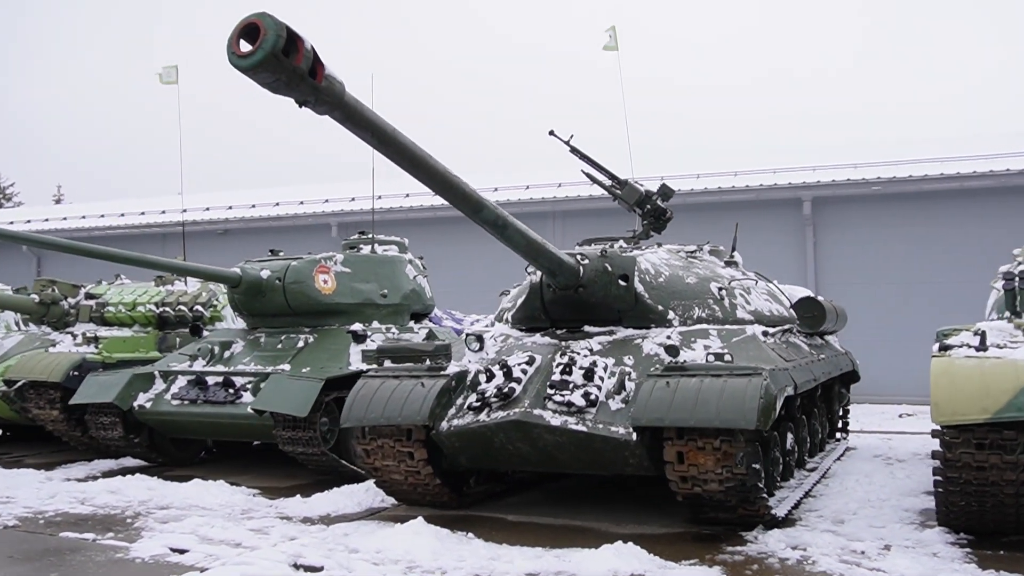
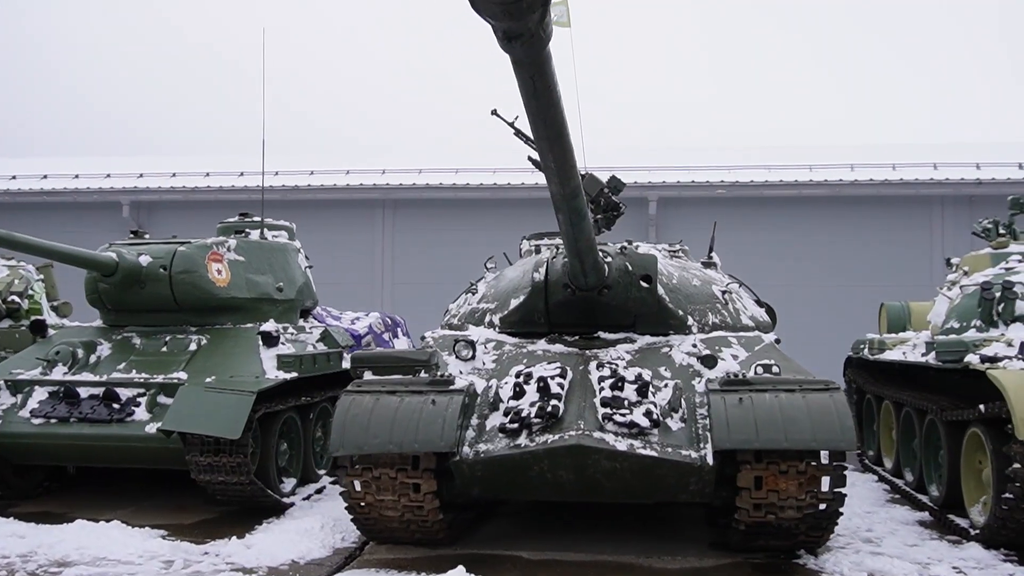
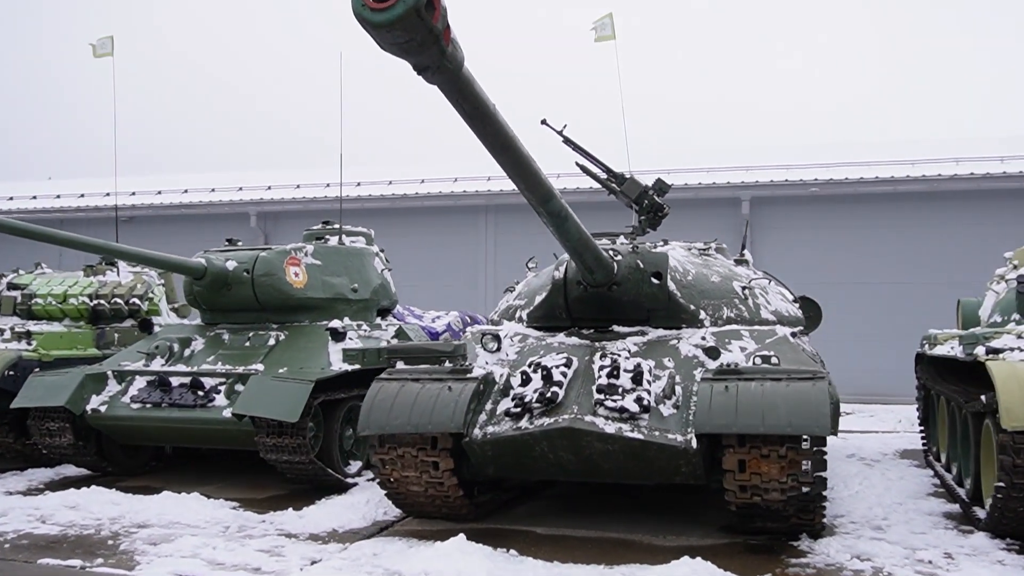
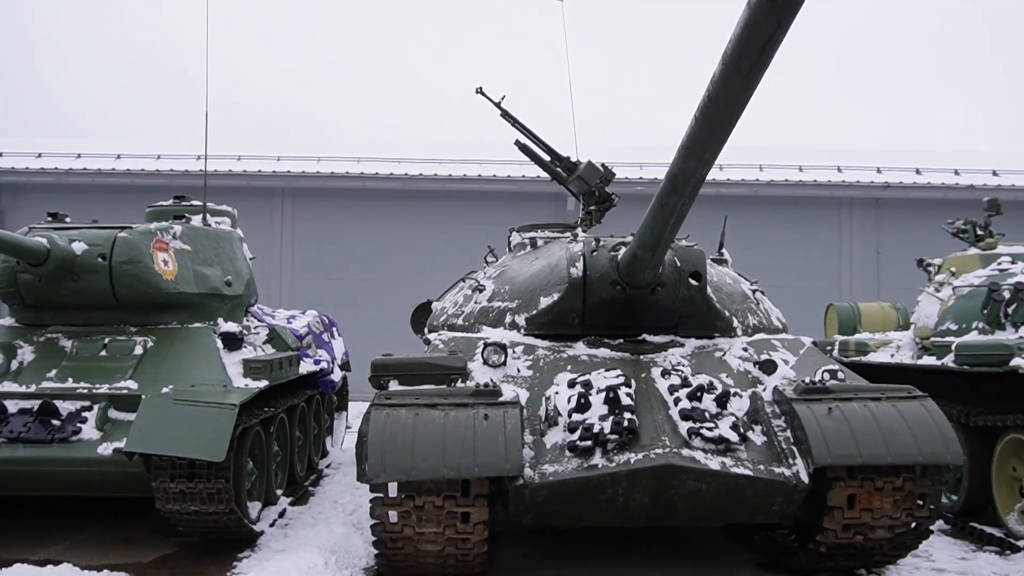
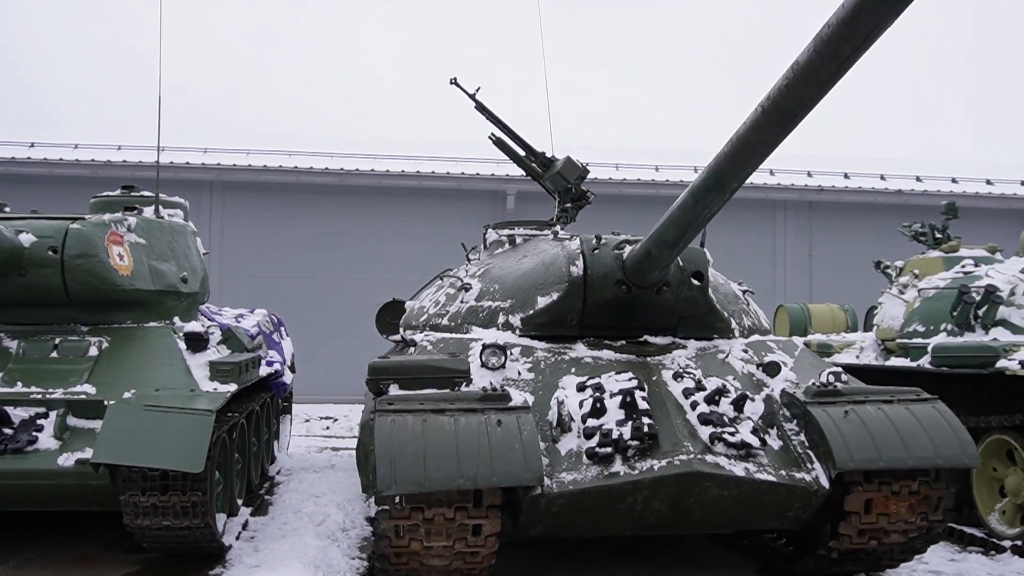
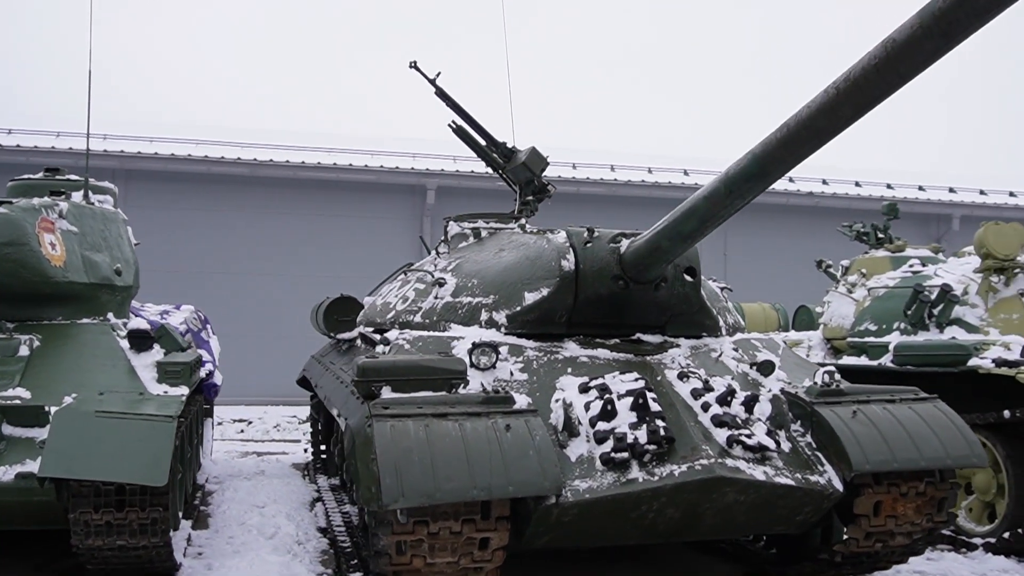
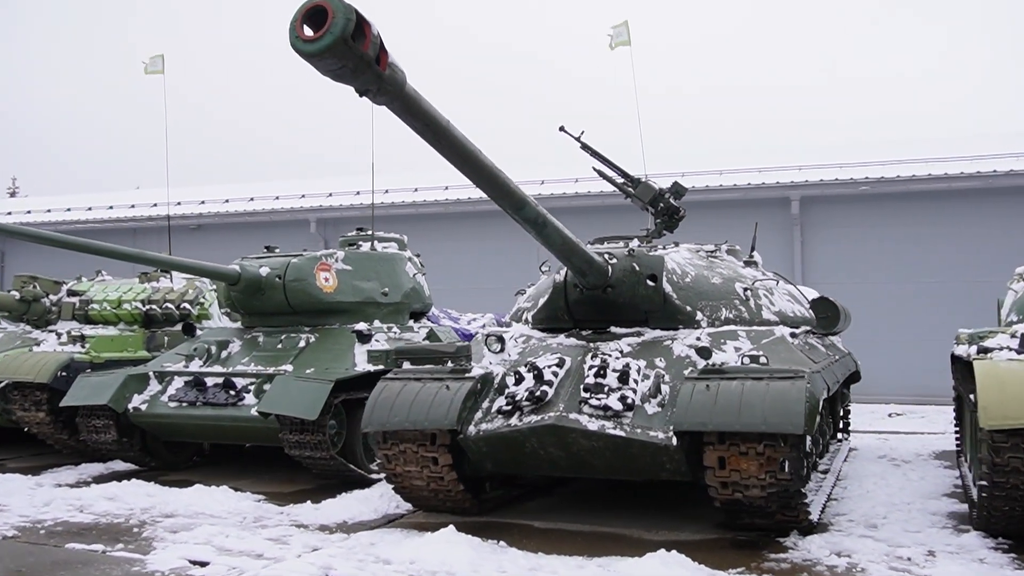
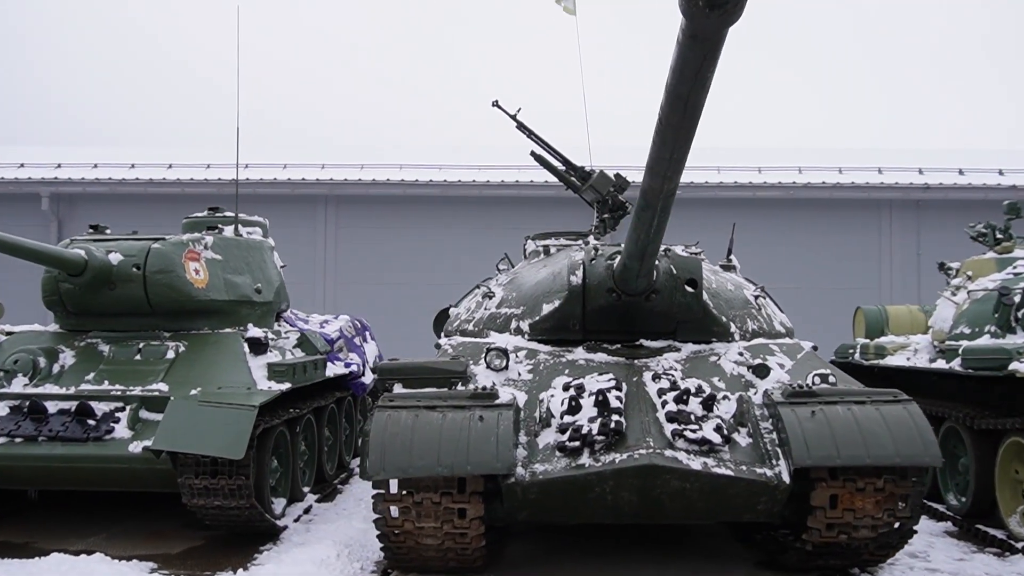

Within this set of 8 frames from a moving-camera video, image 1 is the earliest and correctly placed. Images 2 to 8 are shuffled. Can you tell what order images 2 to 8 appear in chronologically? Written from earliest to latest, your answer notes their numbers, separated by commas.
7, 3, 2, 8, 4, 5, 6
